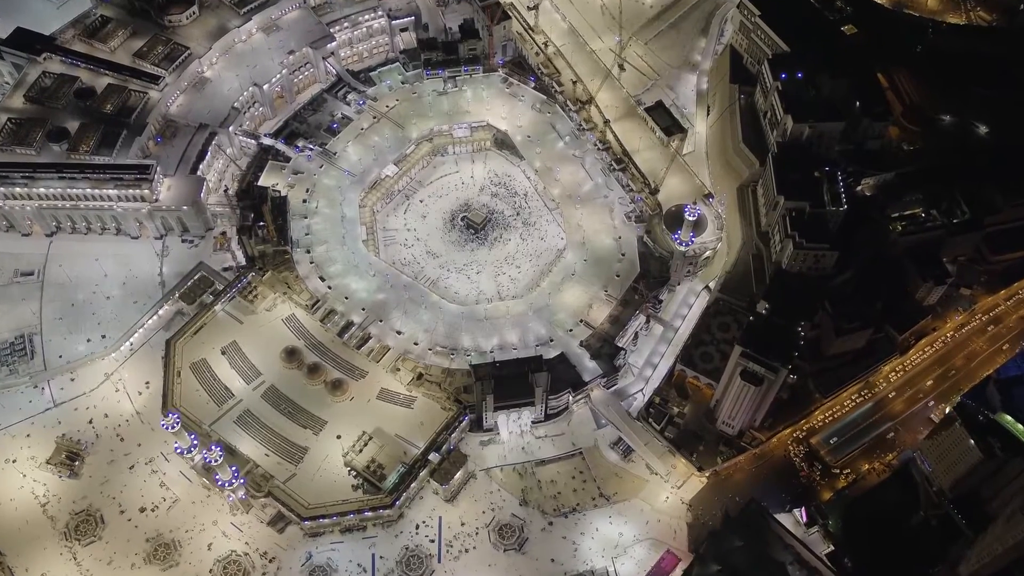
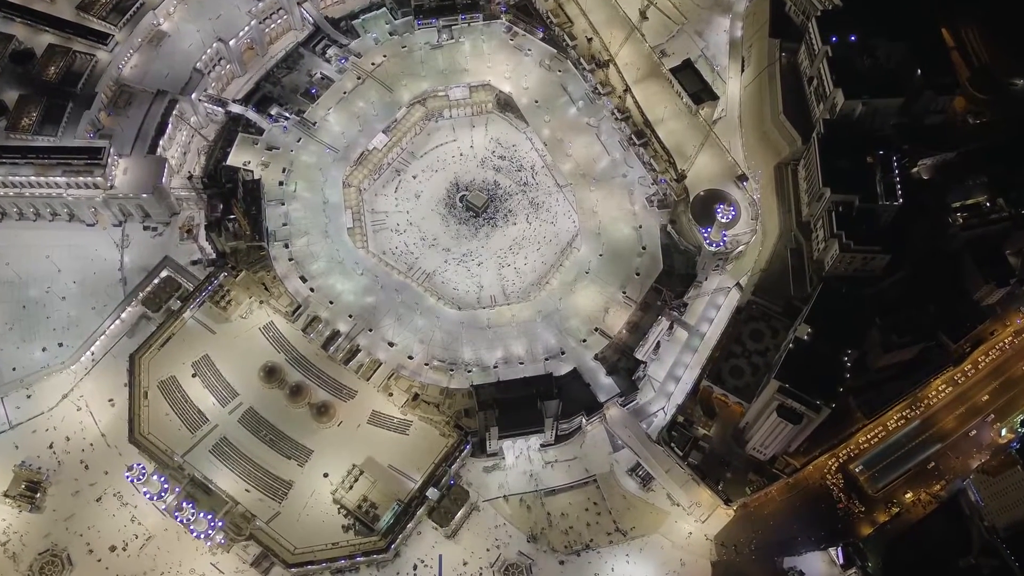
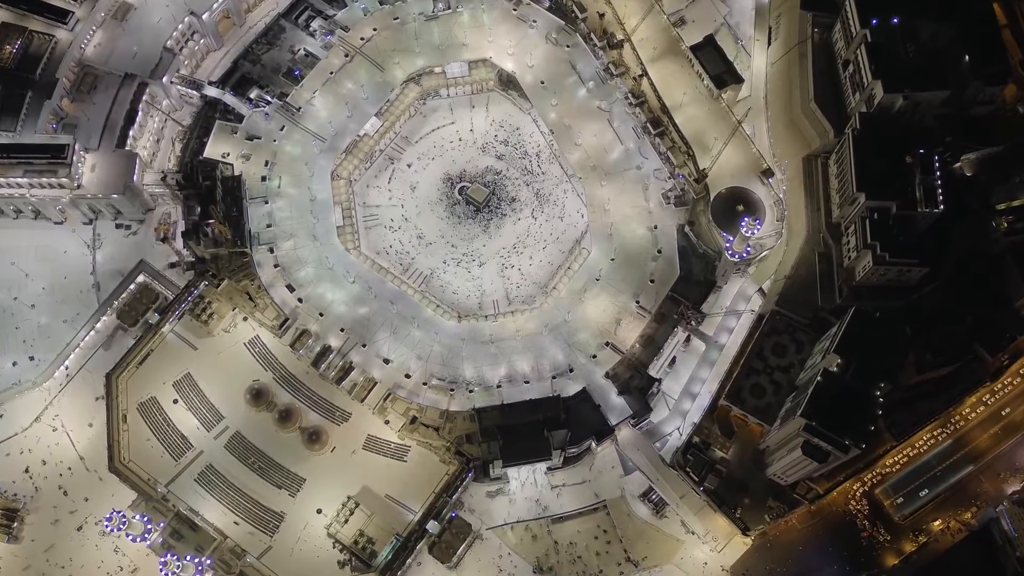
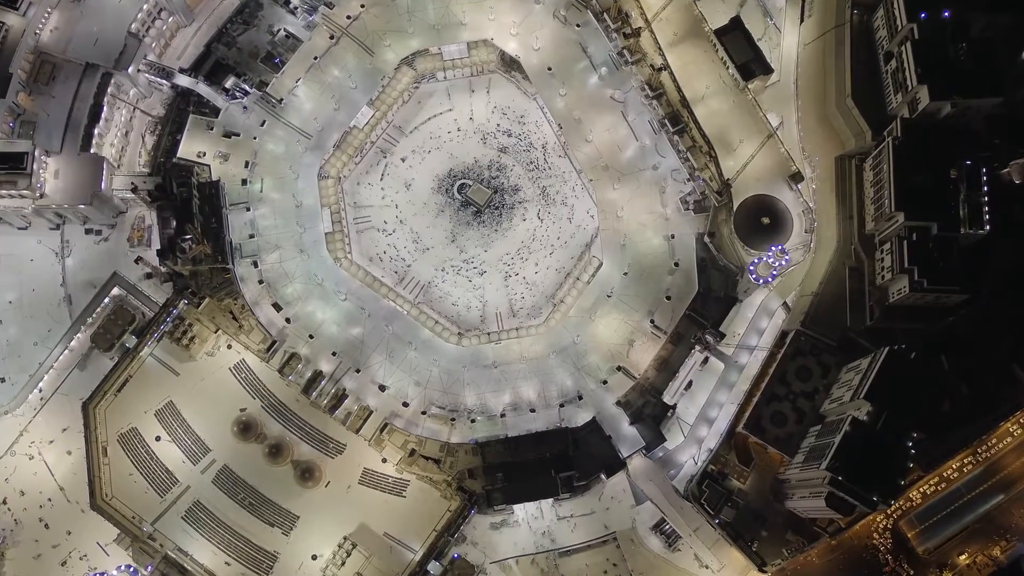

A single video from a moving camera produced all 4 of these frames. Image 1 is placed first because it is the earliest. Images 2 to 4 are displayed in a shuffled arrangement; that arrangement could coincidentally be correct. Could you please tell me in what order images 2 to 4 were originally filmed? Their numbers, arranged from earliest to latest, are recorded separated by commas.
2, 3, 4
